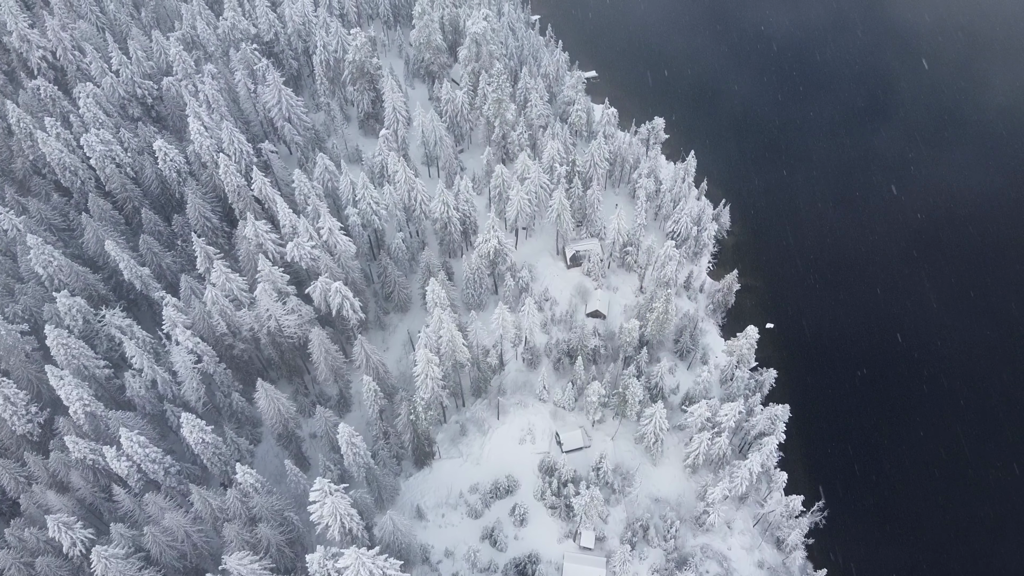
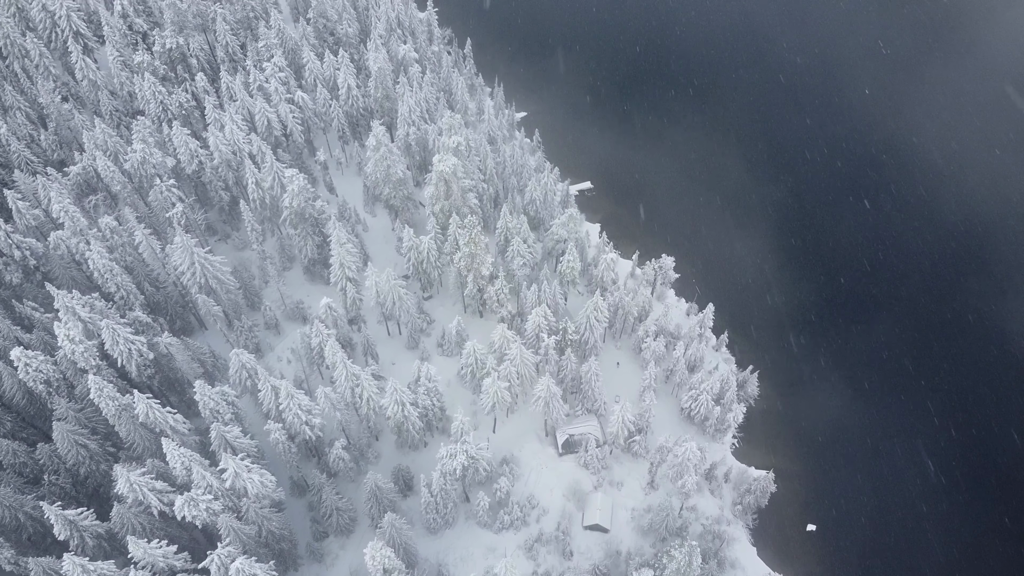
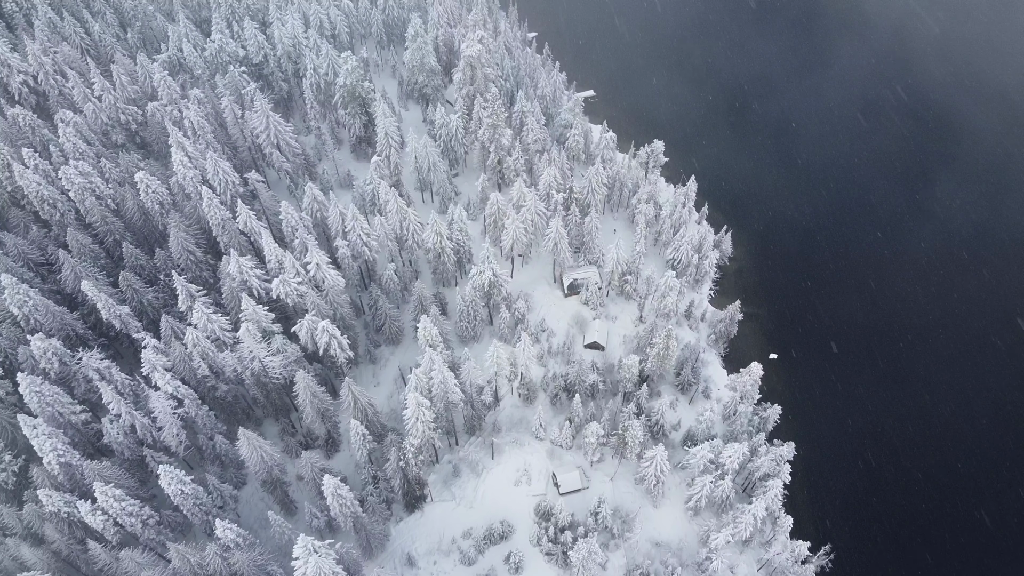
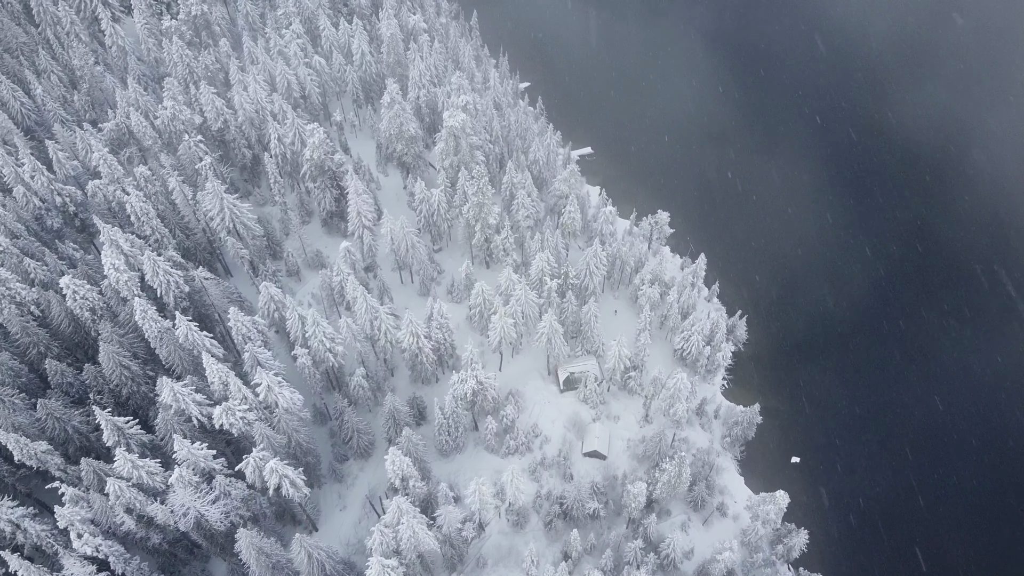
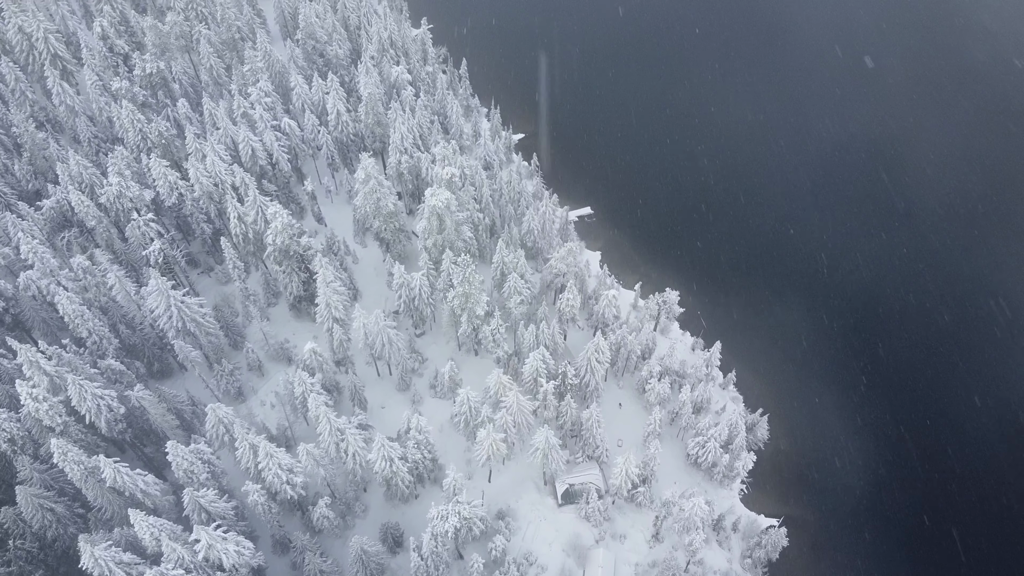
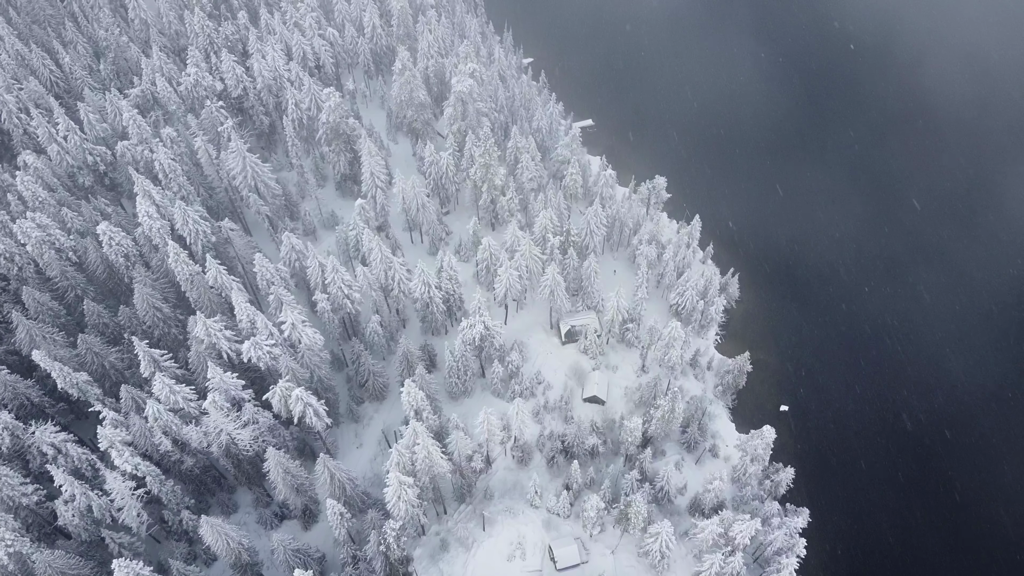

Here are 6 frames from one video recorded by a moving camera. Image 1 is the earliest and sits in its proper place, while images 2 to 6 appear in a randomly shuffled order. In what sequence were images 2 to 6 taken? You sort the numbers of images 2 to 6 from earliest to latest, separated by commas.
3, 6, 4, 2, 5
